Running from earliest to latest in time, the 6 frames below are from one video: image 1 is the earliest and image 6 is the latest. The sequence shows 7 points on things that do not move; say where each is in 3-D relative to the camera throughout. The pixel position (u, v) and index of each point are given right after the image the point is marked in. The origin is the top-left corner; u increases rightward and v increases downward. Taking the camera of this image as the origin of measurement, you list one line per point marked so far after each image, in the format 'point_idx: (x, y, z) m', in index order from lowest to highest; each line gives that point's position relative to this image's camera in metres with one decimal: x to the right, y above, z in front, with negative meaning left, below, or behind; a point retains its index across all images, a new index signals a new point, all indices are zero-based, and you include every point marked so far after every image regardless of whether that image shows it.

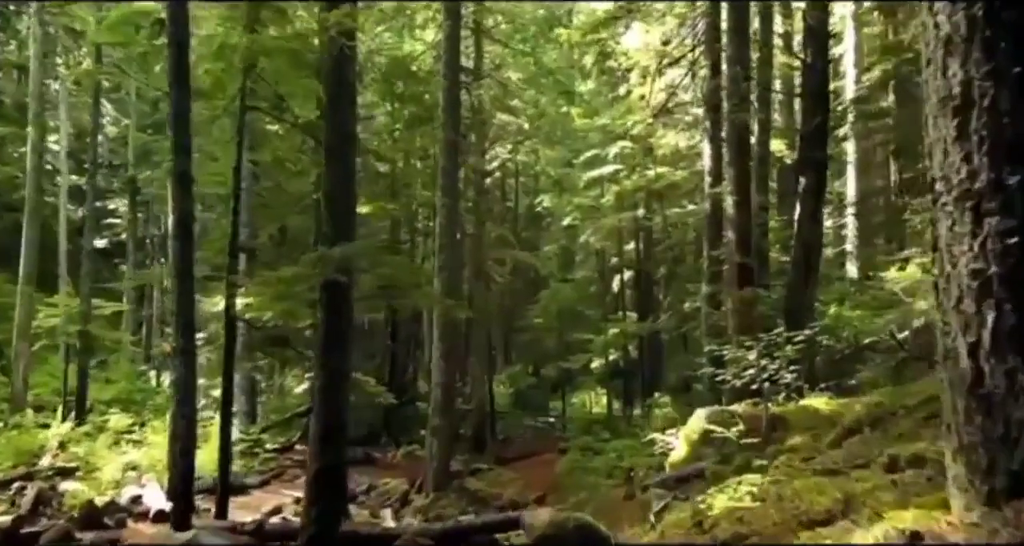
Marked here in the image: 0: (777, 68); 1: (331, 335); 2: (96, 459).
0: (+6.4, +4.9, +17.9) m
1: (-1.8, -0.7, +7.3) m
2: (-8.2, -3.7, +14.7) m
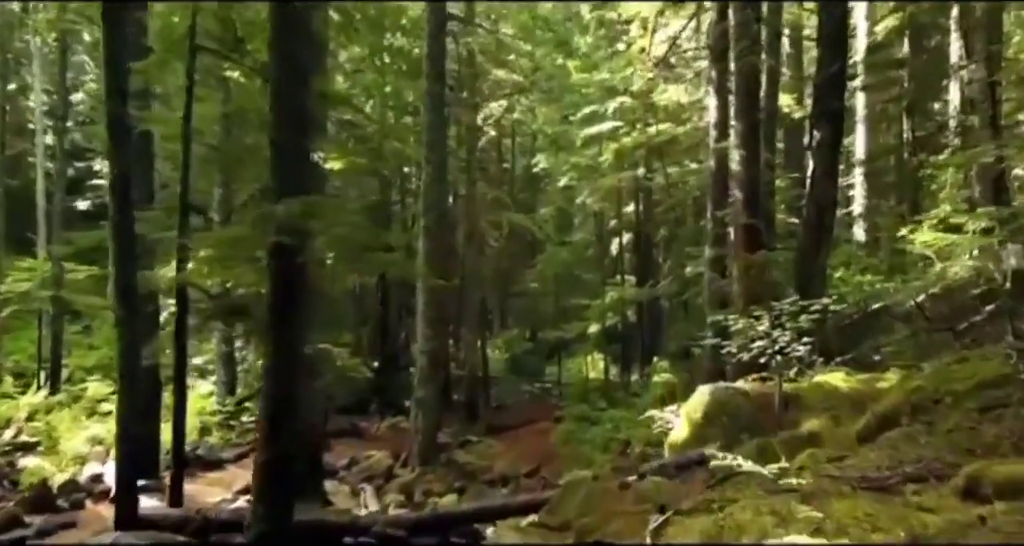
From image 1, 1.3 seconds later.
0: (+6.2, +5.8, +16.7) m
1: (-2.0, -0.3, +6.4) m
2: (-8.4, -3.0, +13.9) m
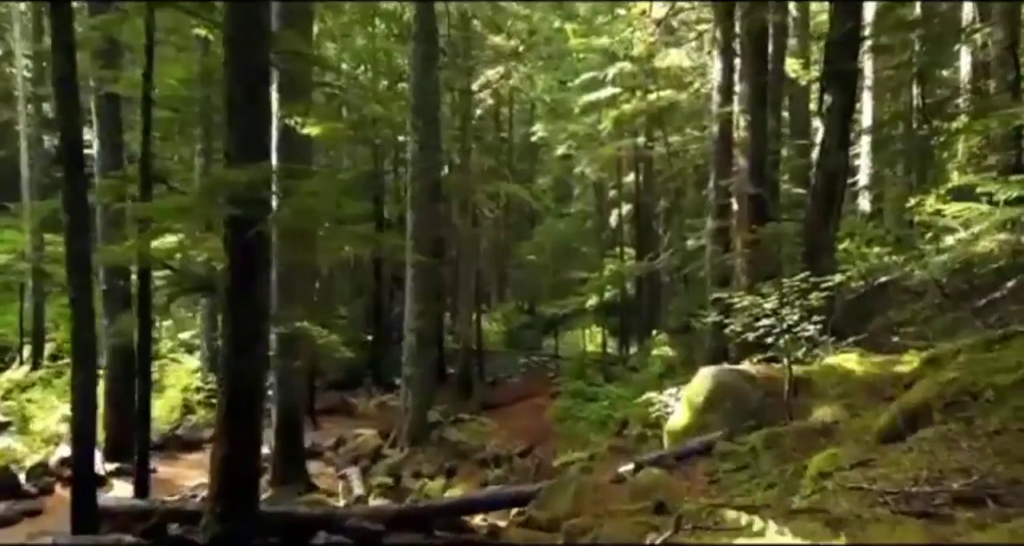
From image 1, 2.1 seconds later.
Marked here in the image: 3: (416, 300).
0: (+6.1, +6.4, +15.9) m
1: (-2.2, -0.1, +5.8) m
2: (-8.6, -2.5, +13.4) m
3: (-1.8, -0.5, +13.7) m
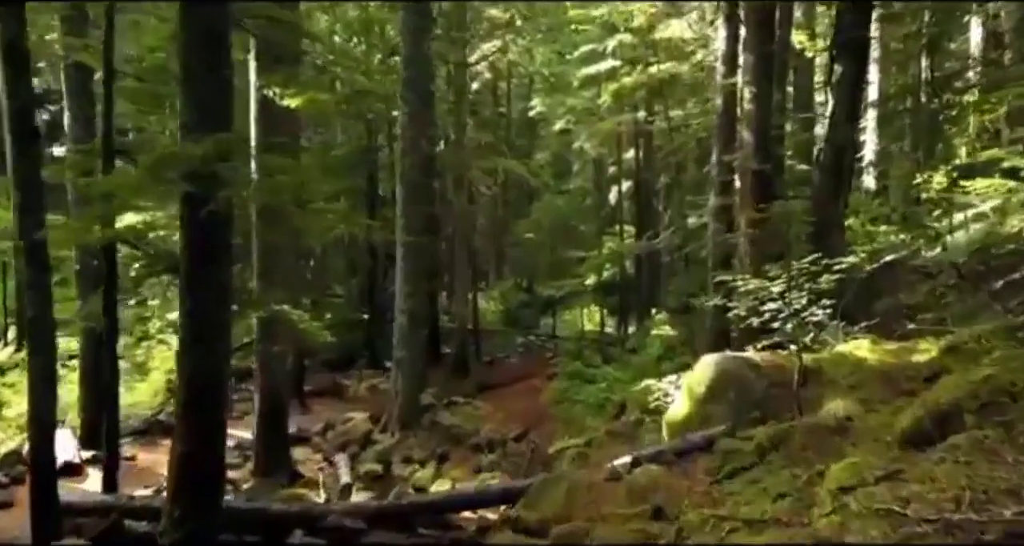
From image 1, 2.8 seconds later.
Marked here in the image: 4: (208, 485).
0: (+6.0, +6.8, +15.2) m
1: (-2.3, 0.0, +5.3) m
2: (-8.7, -2.1, +13.0) m
3: (-1.9, -0.1, +13.2) m
4: (-2.2, -1.5, +5.4) m
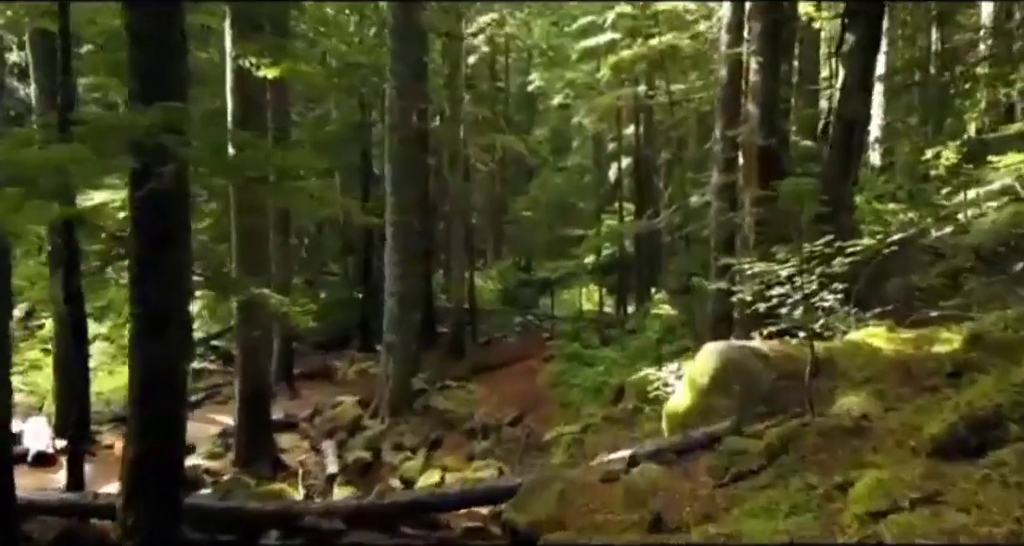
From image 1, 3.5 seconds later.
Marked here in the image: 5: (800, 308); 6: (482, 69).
0: (+5.9, +7.2, +14.5) m
1: (-2.3, +0.1, +4.8) m
2: (-8.8, -1.8, +12.5) m
3: (-2.0, +0.2, +12.7) m
4: (-2.3, -1.4, +5.0) m
5: (+2.7, -0.3, +6.9) m
6: (-0.8, +5.3, +19.3) m
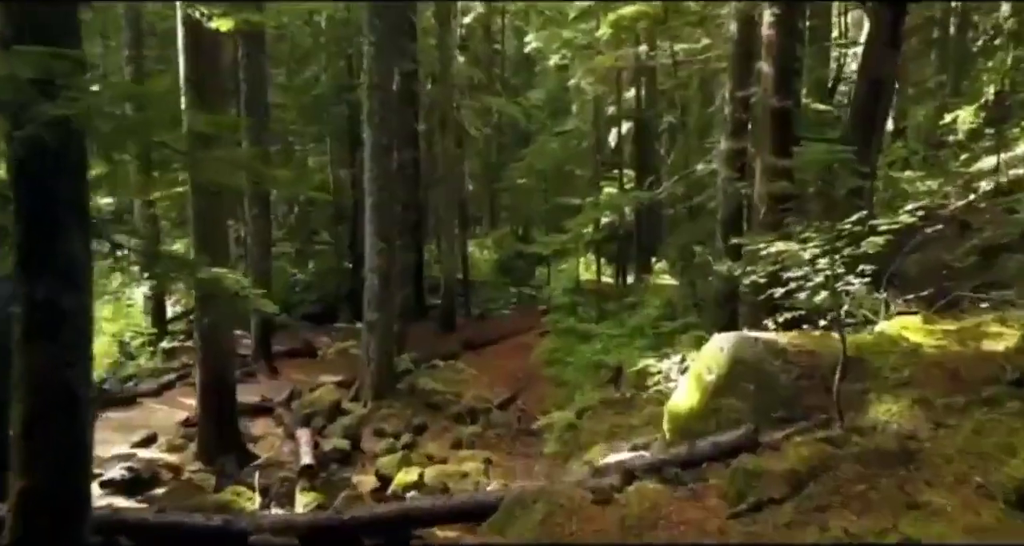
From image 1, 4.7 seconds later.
0: (+5.7, +7.7, +13.3) m
1: (-2.5, +0.1, +3.9) m
2: (-8.9, -1.4, +11.7) m
3: (-2.1, +0.6, +11.8) m
4: (-2.5, -1.3, +4.1) m
5: (+2.5, -0.2, +6.0) m
6: (-1.0, +6.0, +18.2) m
